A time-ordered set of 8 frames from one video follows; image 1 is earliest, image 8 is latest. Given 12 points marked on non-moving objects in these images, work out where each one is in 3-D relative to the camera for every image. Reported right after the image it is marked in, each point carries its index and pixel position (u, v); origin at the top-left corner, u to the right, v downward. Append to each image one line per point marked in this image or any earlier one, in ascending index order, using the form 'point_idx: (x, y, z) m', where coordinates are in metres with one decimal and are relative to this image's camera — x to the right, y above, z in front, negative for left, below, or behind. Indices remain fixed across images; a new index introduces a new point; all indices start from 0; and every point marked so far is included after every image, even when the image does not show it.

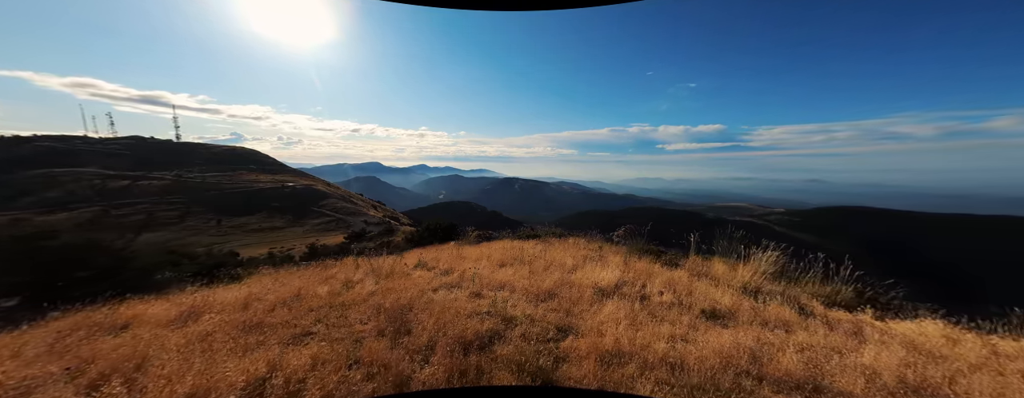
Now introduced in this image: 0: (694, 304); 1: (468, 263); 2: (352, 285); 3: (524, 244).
0: (+2.0, -1.2, +3.3) m
1: (-0.8, -1.1, +5.1) m
2: (-1.8, -1.0, +3.4) m
3: (+0.4, -1.3, +8.3) m
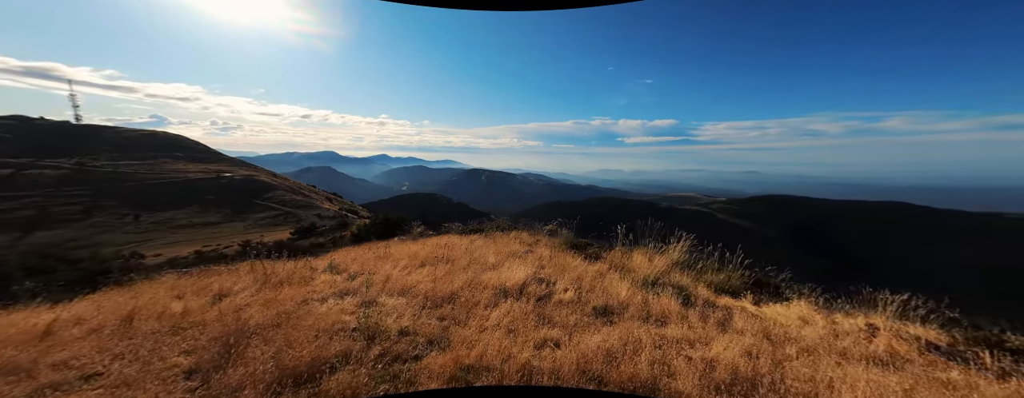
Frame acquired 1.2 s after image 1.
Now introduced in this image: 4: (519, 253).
0: (+0.9, -1.2, +3.3) m
1: (-2.1, -1.1, +4.8) m
2: (-3.0, -1.0, +3.0) m
3: (-1.3, -1.1, +8.2) m
4: (+0.2, -1.1, +6.1) m
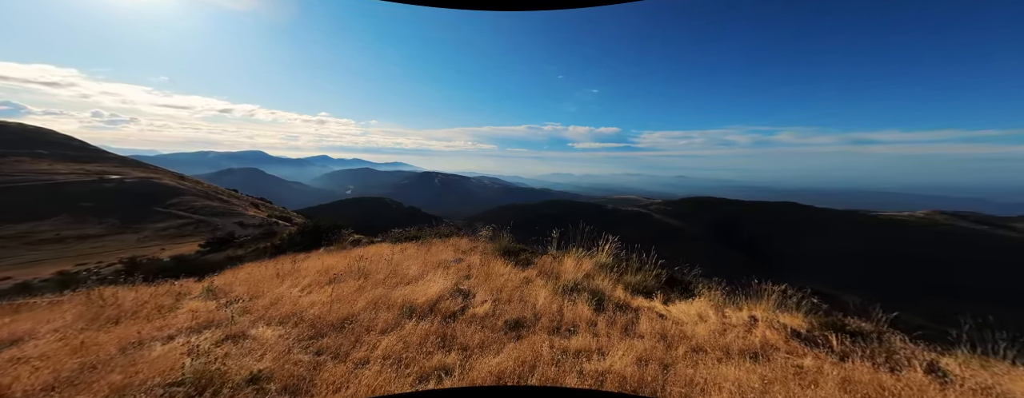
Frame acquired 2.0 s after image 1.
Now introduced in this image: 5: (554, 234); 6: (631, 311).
0: (-0.1, -1.3, +3.2) m
1: (-3.3, -1.2, +4.2) m
2: (-3.8, -1.1, +2.2) m
3: (-3.1, -1.3, +7.6) m
4: (-1.3, -1.2, +5.8) m
5: (+1.1, -0.9, +7.5) m
6: (+1.6, -1.5, +3.9) m
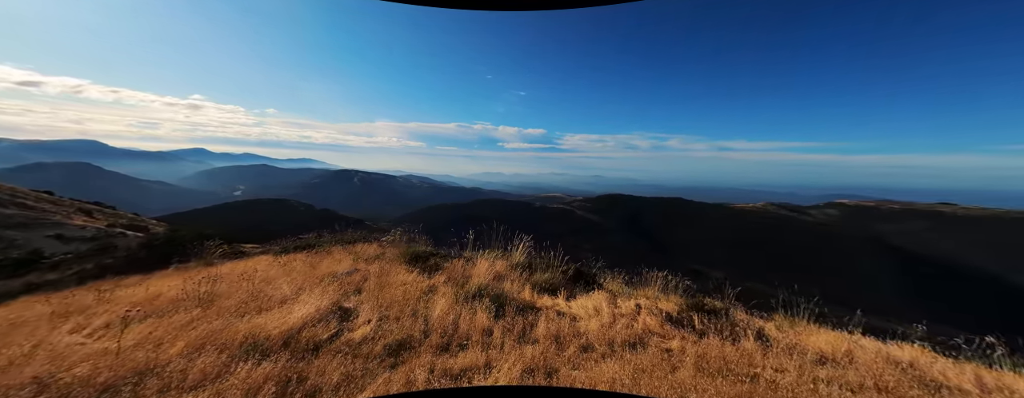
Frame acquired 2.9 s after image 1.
0: (-1.2, -1.3, +2.8) m
1: (-4.6, -1.3, +3.0) m
2: (-4.6, -1.2, +0.9) m
3: (-5.2, -1.4, +6.3) m
4: (-3.0, -1.3, +5.0) m
5: (-1.1, -0.9, +7.2) m
6: (+0.3, -1.5, +3.9) m
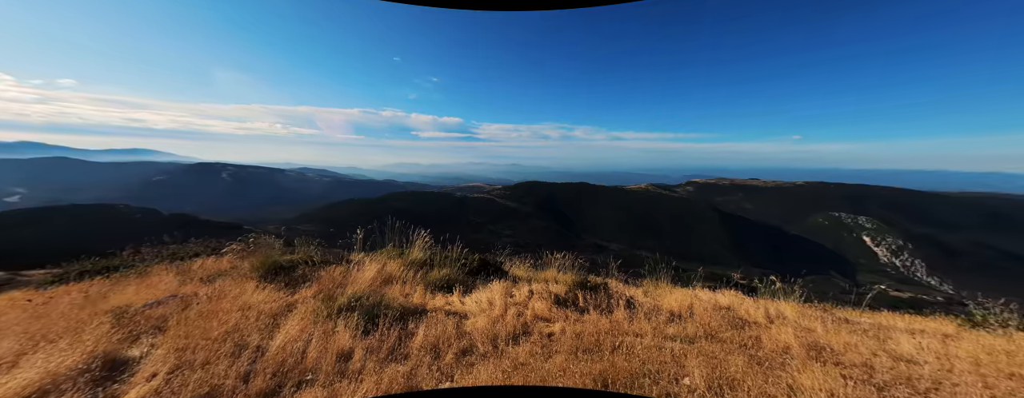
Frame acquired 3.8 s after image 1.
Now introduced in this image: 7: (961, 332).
0: (-2.3, -1.3, +2.0) m
1: (-5.6, -1.5, +1.2) m
2: (-5.0, -1.5, -0.8) m
3: (-7.1, -1.5, +4.3) m
4: (-4.6, -1.3, +3.6) m
5: (-3.5, -0.8, +6.3) m
6: (-1.2, -1.4, +3.5) m
7: (+10.5, -3.1, +6.8) m
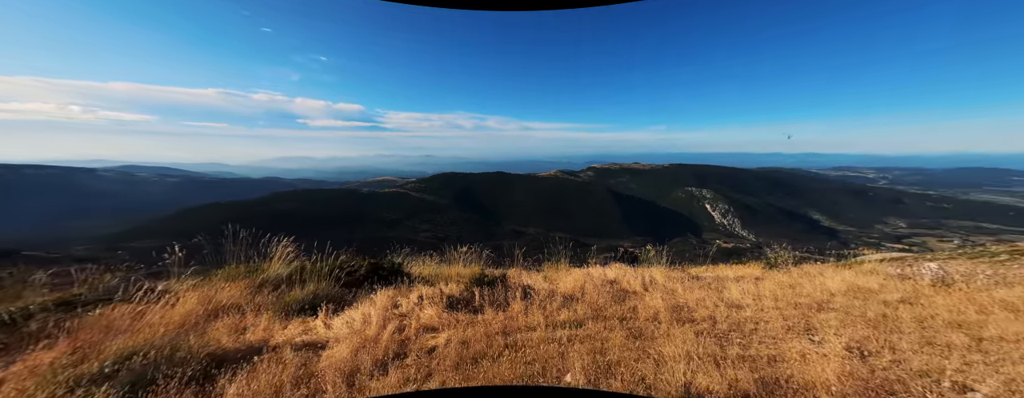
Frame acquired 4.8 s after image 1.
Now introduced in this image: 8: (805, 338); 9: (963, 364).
0: (-3.1, -1.5, +0.8) m
1: (-6.0, -1.9, -0.9) m
2: (-4.8, -1.9, -2.7) m
3: (-8.3, -1.9, +1.5) m
4: (-5.7, -1.6, +1.6) m
5: (-5.5, -0.9, +4.5) m
6: (-2.5, -1.5, +2.5) m
7: (+7.9, -2.3, +9.1) m
8: (+4.0, -2.0, +4.0) m
9: (+5.2, -1.9, +3.3) m
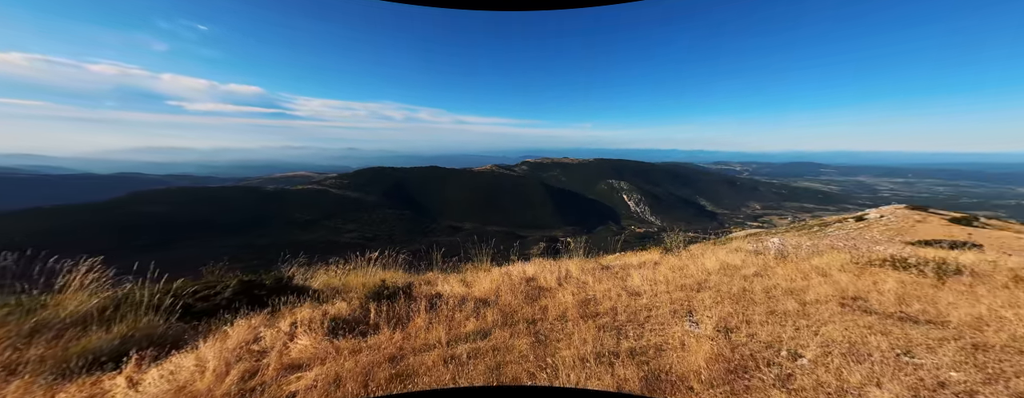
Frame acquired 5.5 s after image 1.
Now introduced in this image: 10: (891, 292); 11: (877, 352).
0: (-3.5, -1.6, -0.3) m
1: (-5.9, -2.1, -2.7) m
2: (-4.5, -2.2, -4.1) m
3: (-8.8, -2.2, -0.8) m
4: (-6.3, -1.8, -0.1) m
5: (-6.7, -1.1, +2.7) m
6: (-3.3, -1.6, +1.5) m
7: (+5.3, -2.1, +10.2) m
8: (+2.7, -1.9, +4.4) m
9: (+3.9, -1.8, +4.0) m
10: (+8.2, -2.0, +6.3) m
11: (+4.3, -1.8, +3.4) m
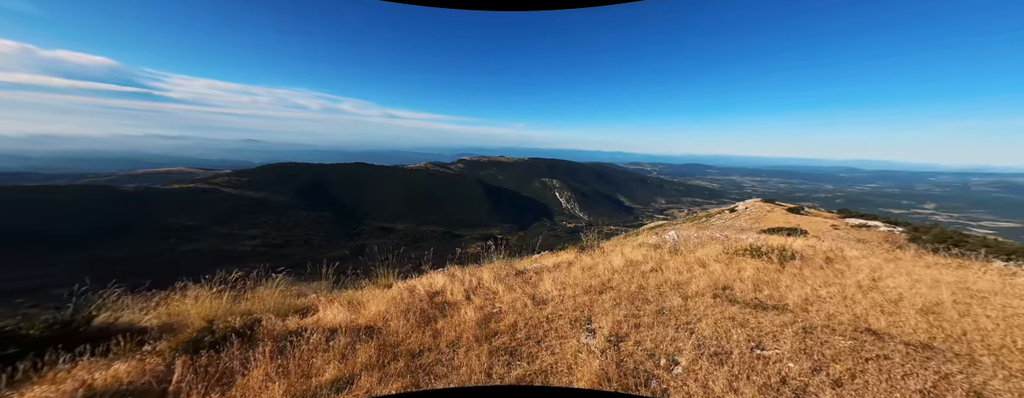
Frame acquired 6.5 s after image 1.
0: (-3.9, -1.9, -1.7) m
1: (-5.8, -2.4, -4.5) m
2: (-4.0, -2.4, -5.6) m
3: (-9.0, -2.5, -3.3) m
4: (-6.7, -2.1, -2.1) m
5: (-7.7, -1.3, +0.5) m
6: (-4.1, -1.8, +0.1) m
7: (+2.3, -2.1, +10.6) m
8: (+1.1, -2.0, +4.3) m
9: (+2.4, -1.9, +4.2) m
10: (+6.1, -2.1, +7.4) m
11: (+2.8, -1.9, +3.7) m
